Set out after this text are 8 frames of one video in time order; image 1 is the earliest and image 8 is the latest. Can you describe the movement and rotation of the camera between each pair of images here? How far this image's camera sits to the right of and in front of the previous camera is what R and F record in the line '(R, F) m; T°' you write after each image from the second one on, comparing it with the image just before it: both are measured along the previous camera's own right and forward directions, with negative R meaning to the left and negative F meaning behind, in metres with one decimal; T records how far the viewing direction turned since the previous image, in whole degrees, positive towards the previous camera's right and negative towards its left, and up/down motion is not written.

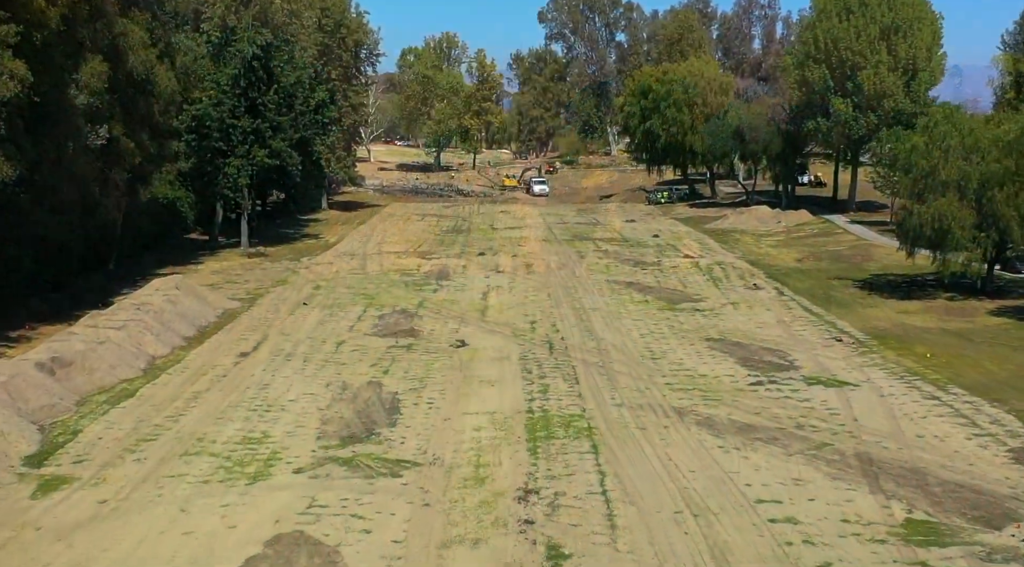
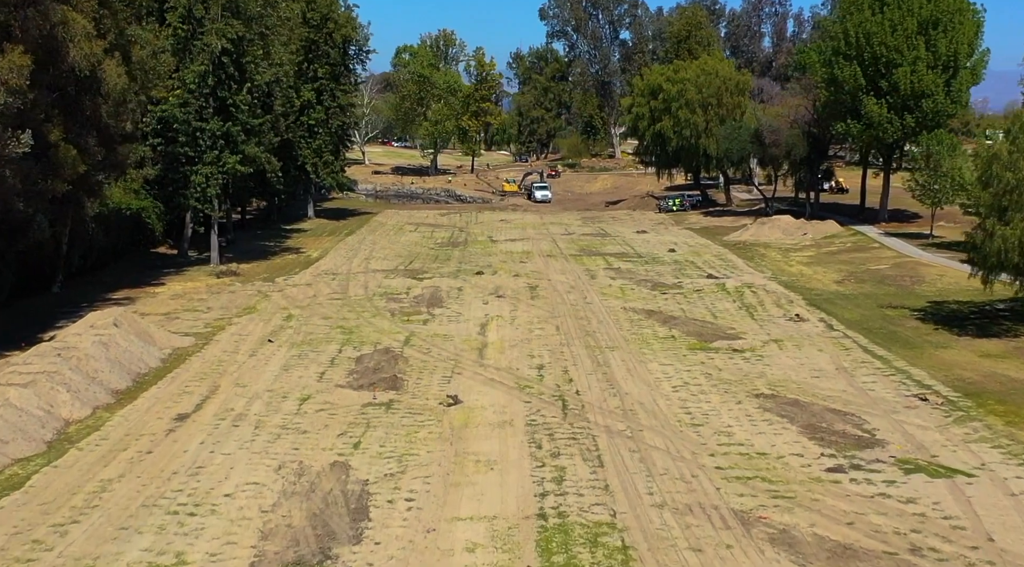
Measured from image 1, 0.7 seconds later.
(-0.1, +4.5) m; 0°
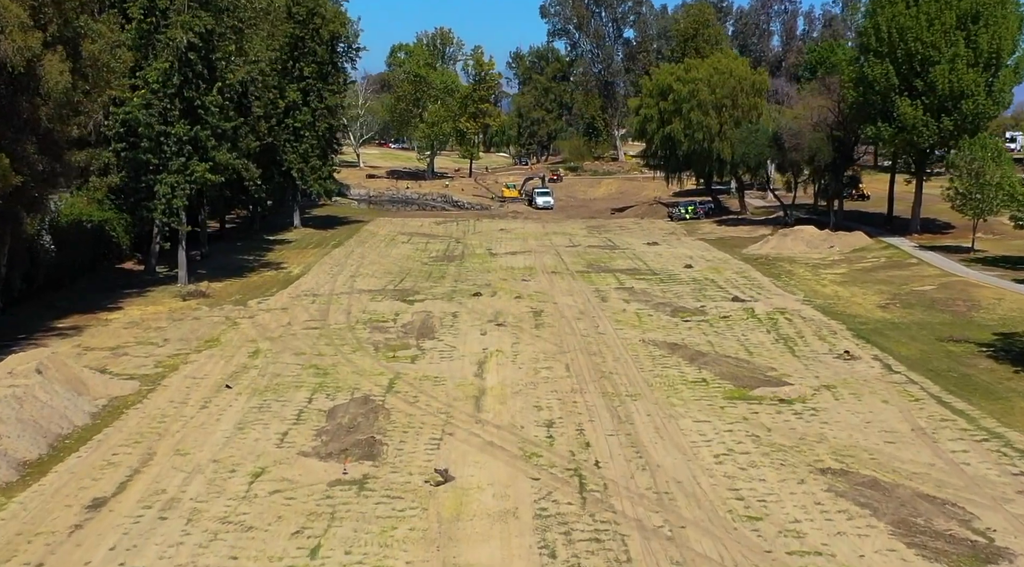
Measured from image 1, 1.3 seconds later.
(-0.1, +3.9) m; 0°
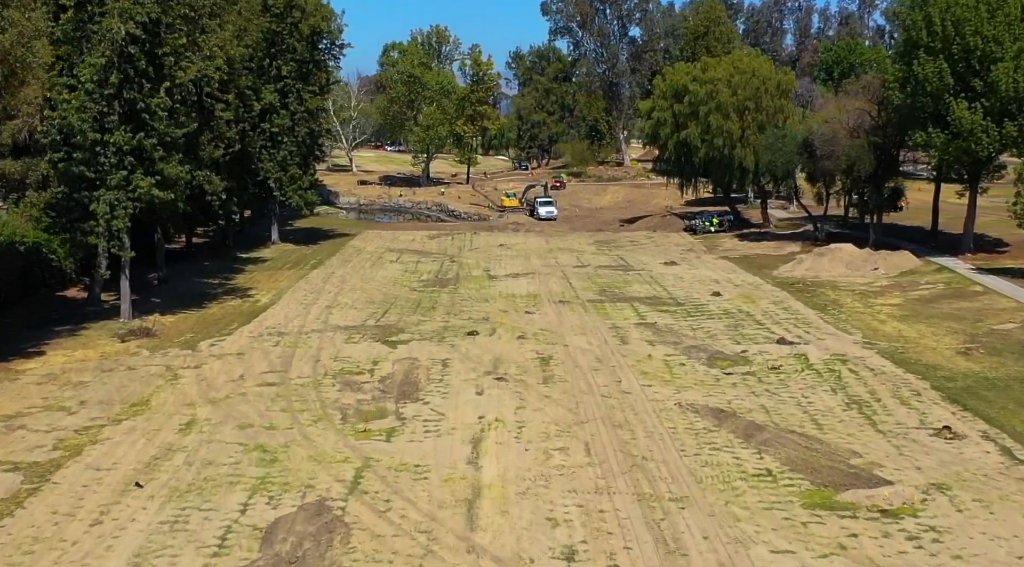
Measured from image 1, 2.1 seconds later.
(-0.1, +5.2) m; 0°
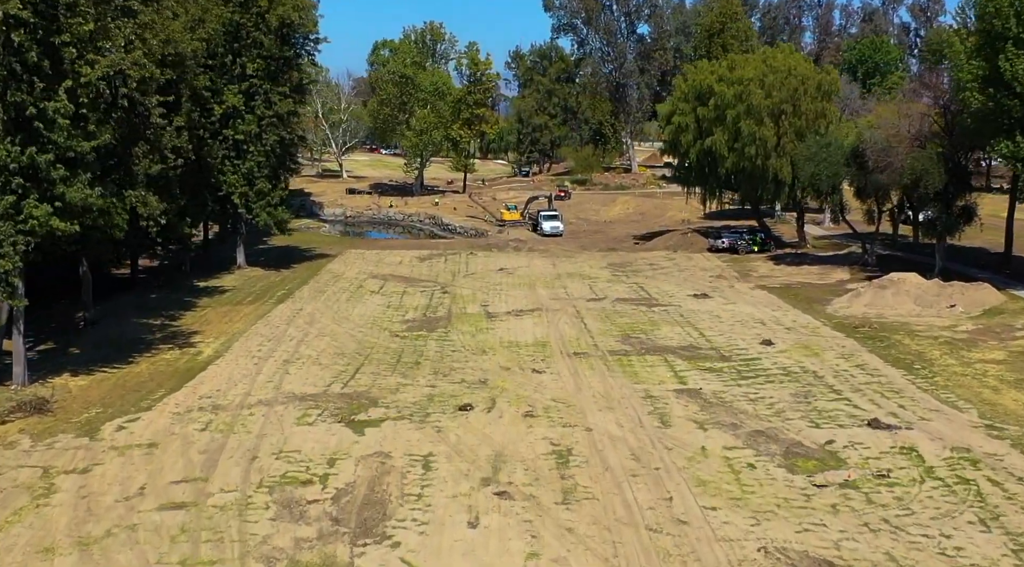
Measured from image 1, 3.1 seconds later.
(-0.1, +6.5) m; 0°
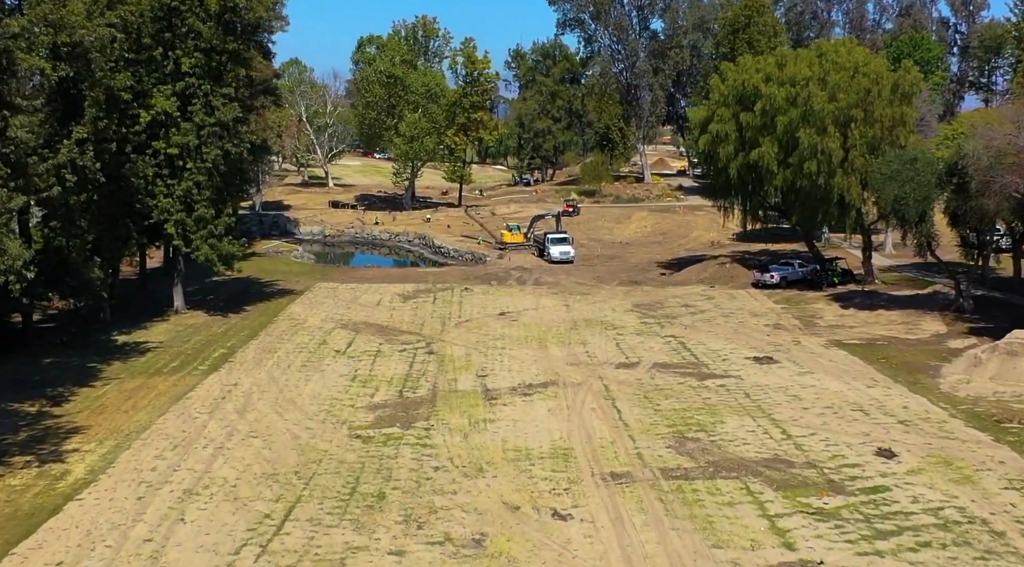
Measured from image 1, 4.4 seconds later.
(-0.2, +8.5) m; 0°
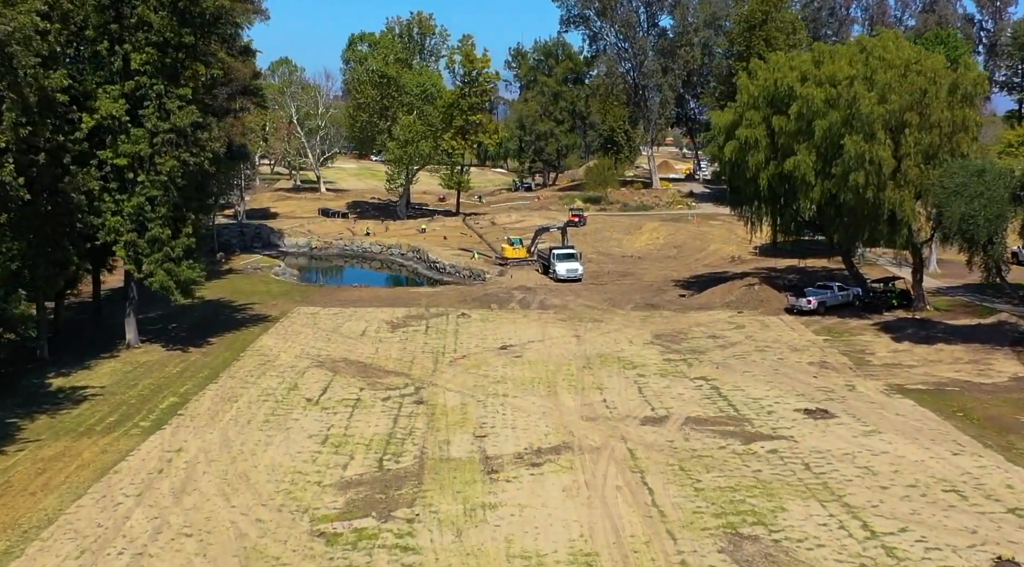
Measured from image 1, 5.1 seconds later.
(-0.1, +4.6) m; 0°
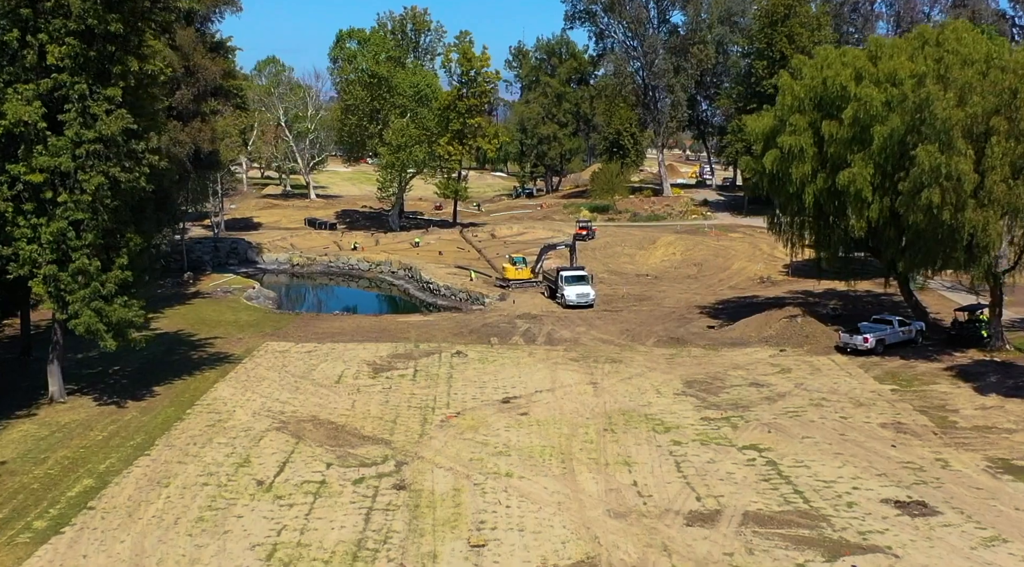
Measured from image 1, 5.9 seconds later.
(-0.1, +5.3) m; 0°
